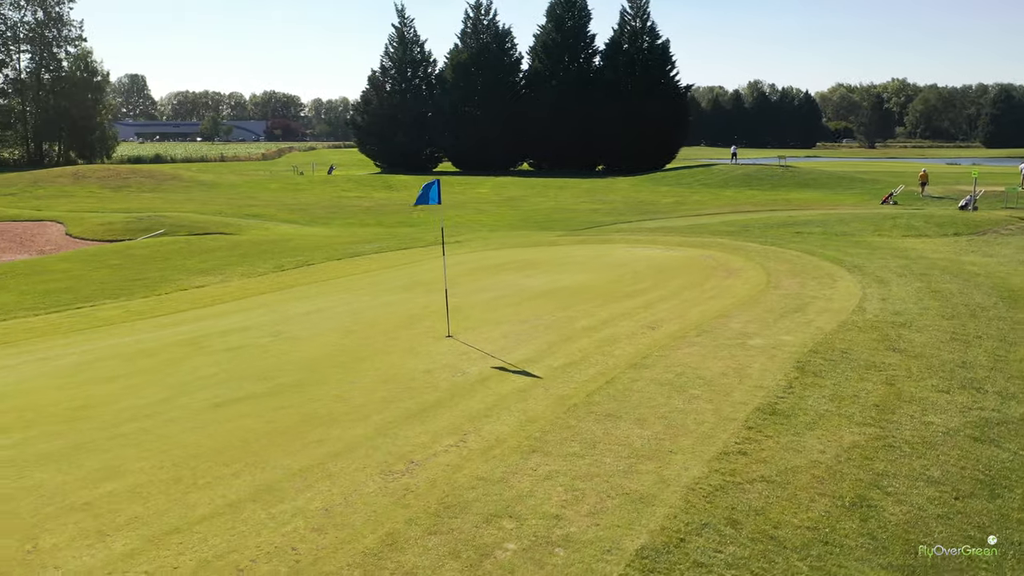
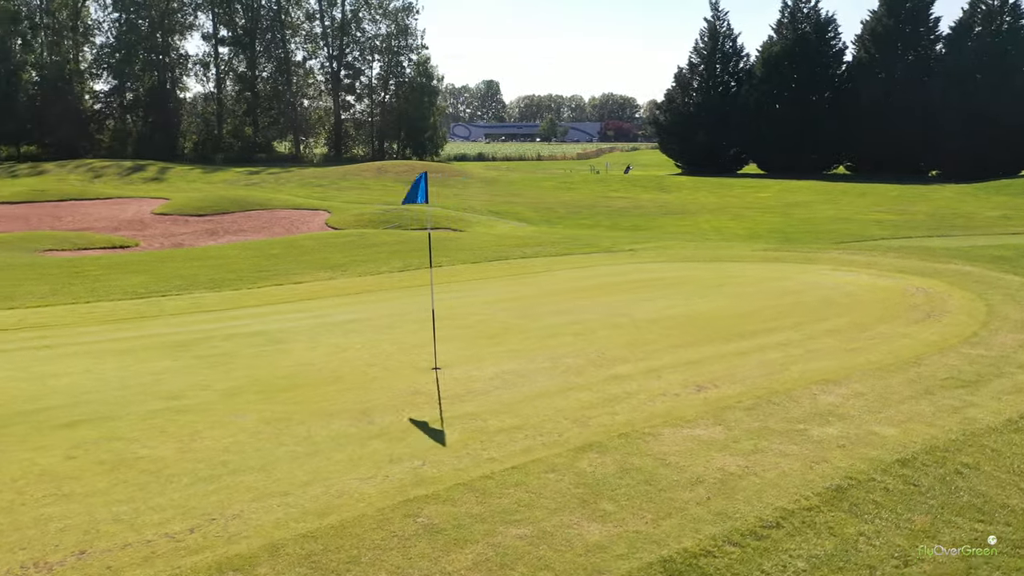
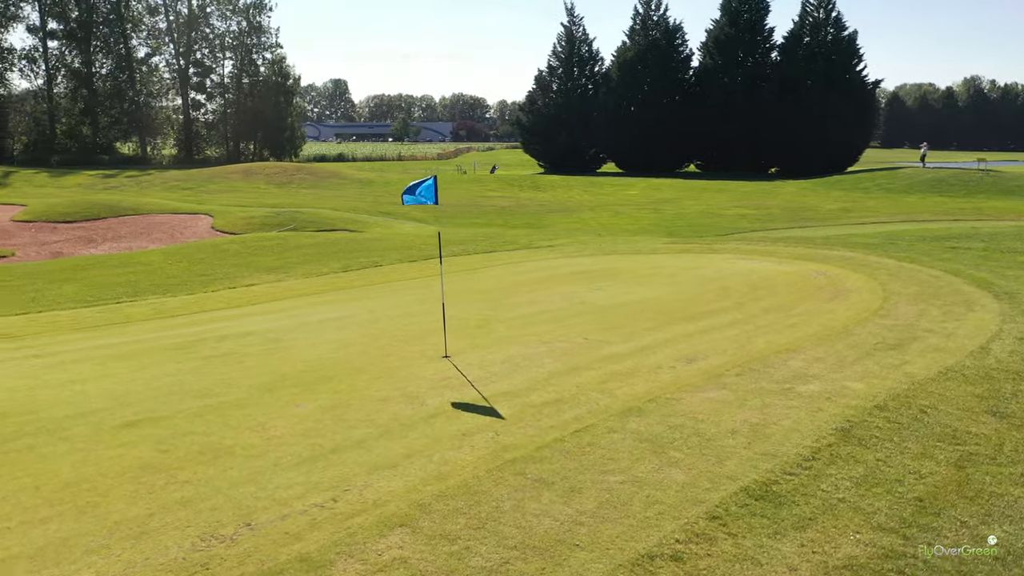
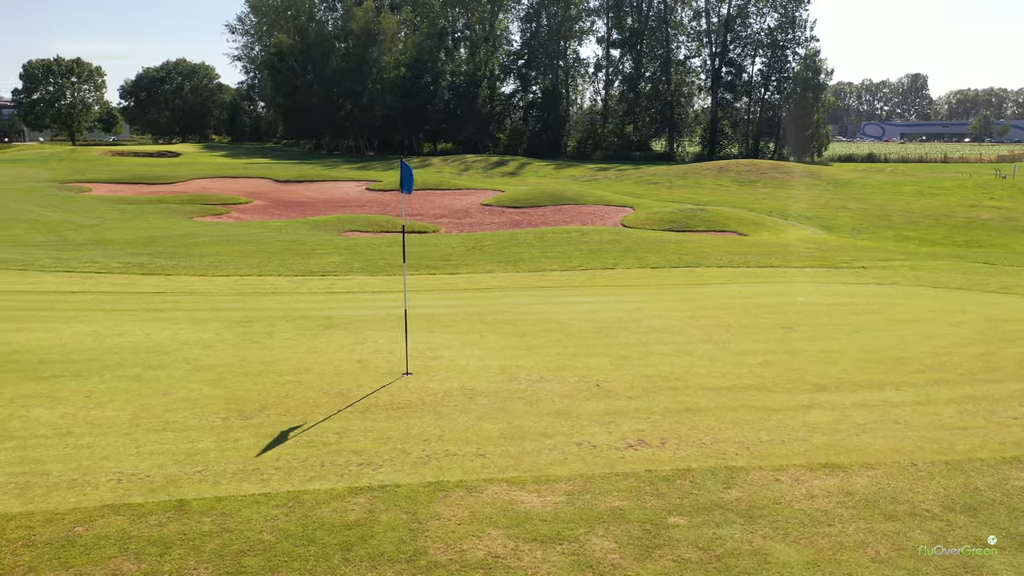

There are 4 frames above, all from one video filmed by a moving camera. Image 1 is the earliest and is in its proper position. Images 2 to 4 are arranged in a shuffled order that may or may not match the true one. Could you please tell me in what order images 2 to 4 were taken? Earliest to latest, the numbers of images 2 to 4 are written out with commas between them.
3, 2, 4
